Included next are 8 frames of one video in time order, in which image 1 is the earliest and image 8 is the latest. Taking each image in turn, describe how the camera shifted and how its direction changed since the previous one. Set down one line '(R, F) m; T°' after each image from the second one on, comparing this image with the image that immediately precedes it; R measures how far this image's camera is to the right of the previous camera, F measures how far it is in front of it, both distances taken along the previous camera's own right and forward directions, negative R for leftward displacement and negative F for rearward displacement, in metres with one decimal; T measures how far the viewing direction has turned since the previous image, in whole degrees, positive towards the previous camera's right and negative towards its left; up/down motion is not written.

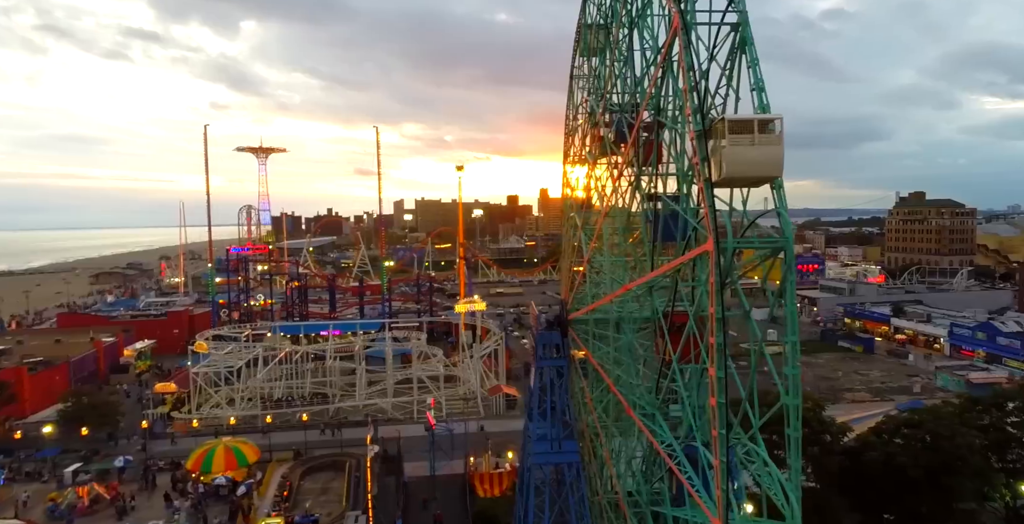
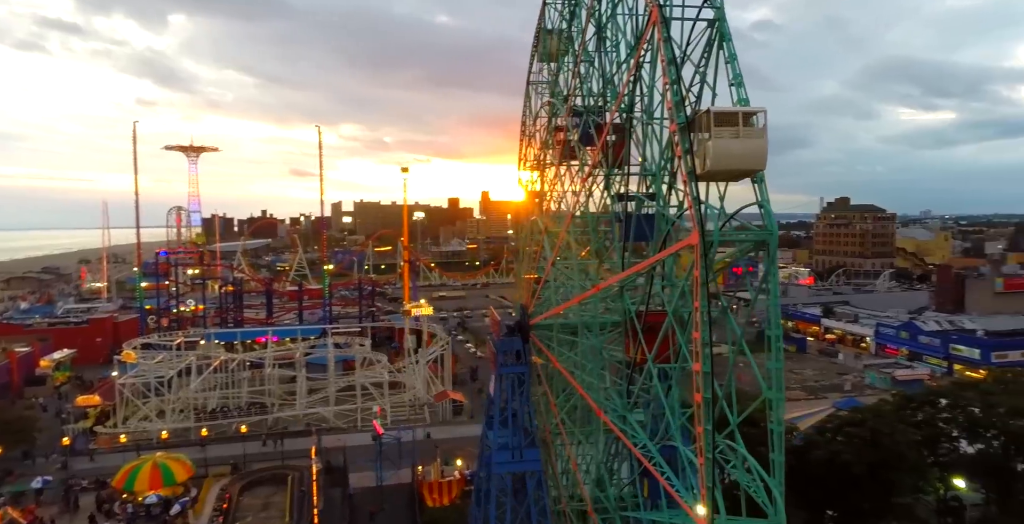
(-0.2, +0.2) m; +5°
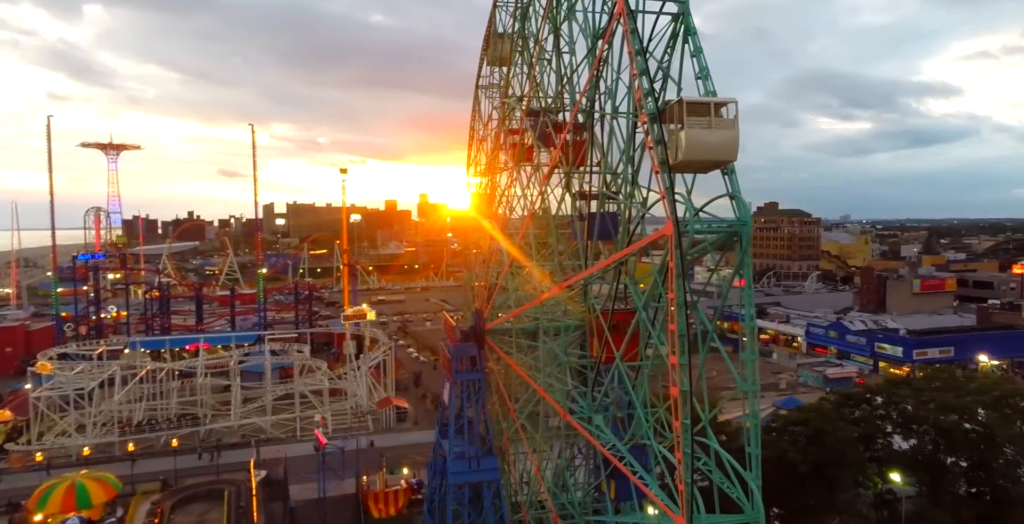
(-0.3, +0.2) m; +5°
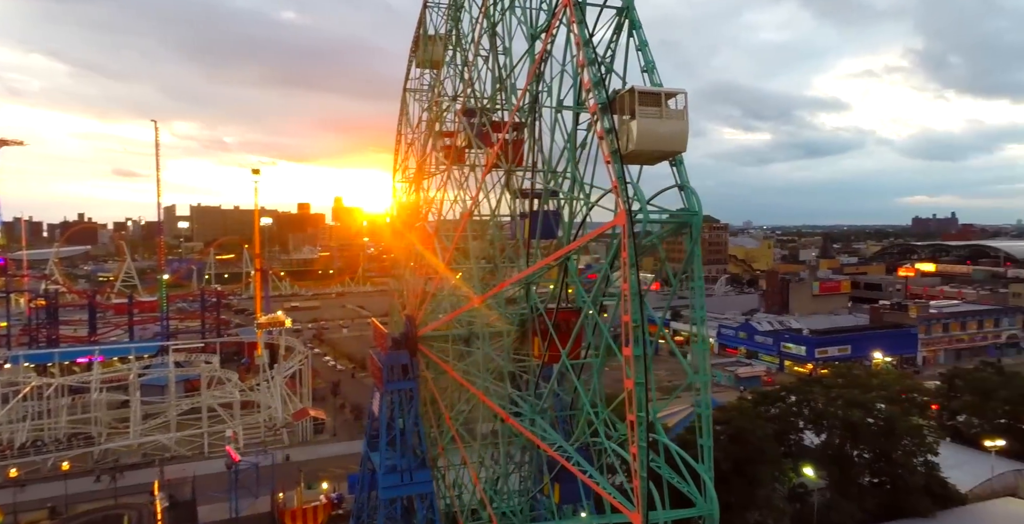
(-0.2, +0.2) m; +7°
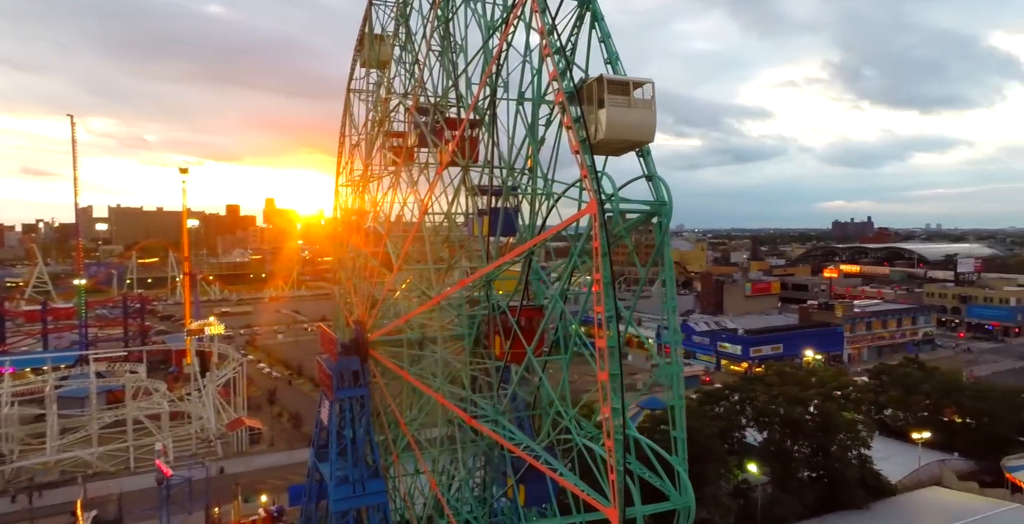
(-0.3, +0.2) m; +5°
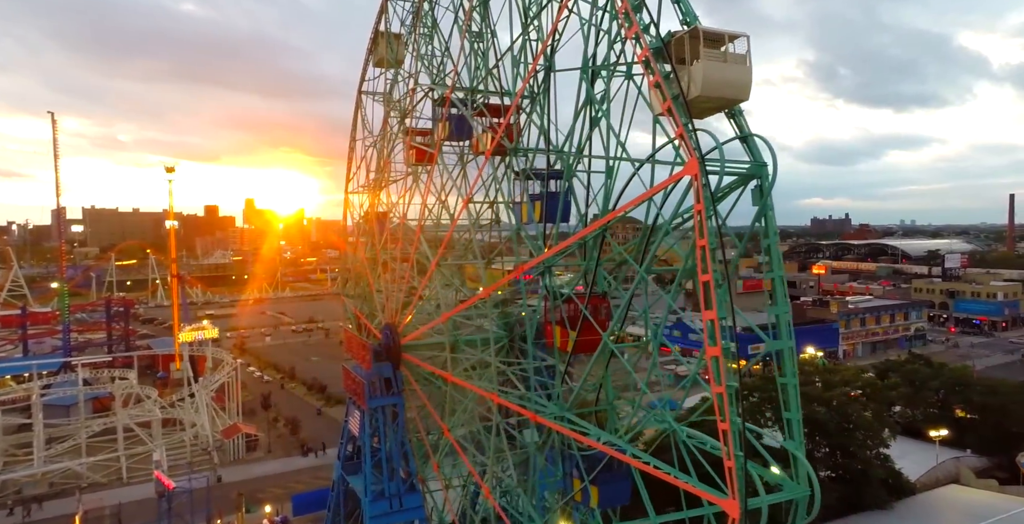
(-0.8, +0.4) m; +2°
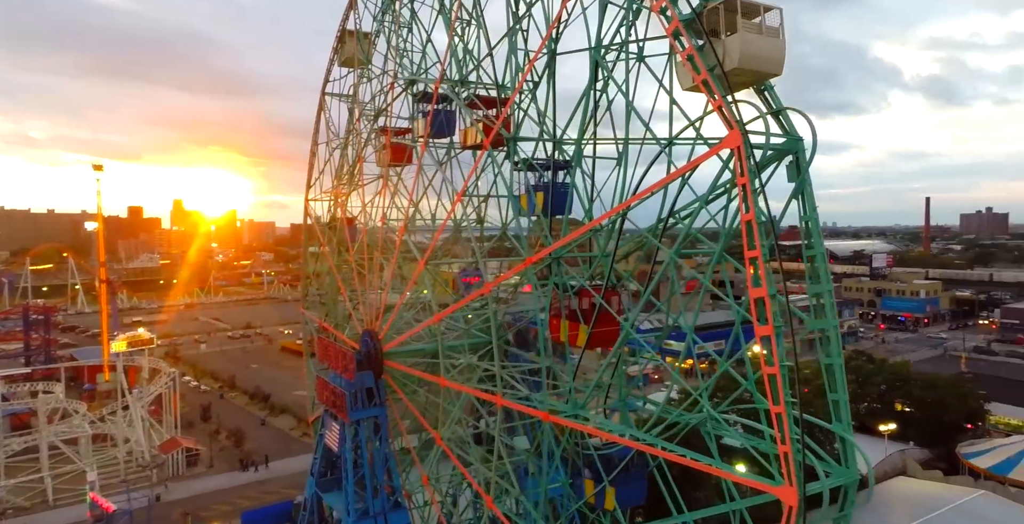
(-0.6, +0.4) m; +5°
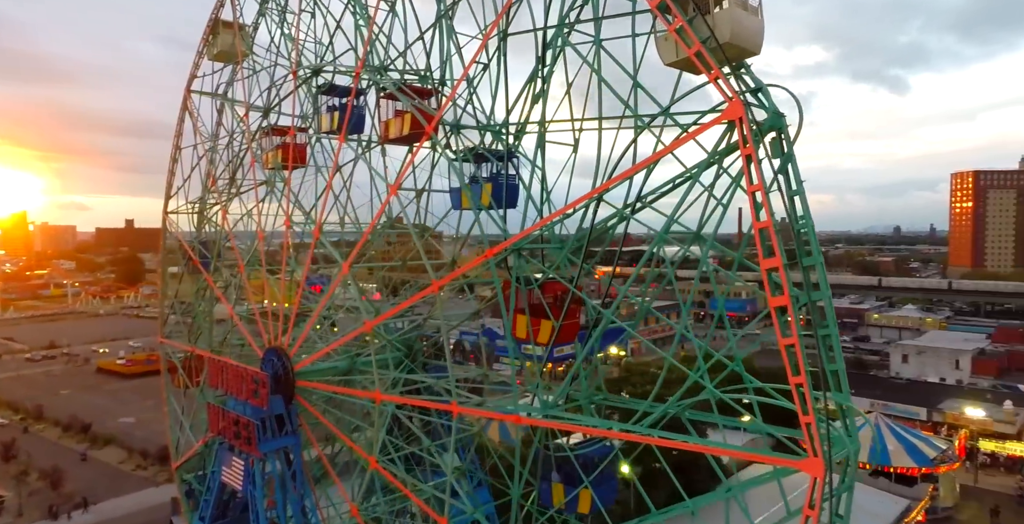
(-1.0, +0.6) m; +14°
